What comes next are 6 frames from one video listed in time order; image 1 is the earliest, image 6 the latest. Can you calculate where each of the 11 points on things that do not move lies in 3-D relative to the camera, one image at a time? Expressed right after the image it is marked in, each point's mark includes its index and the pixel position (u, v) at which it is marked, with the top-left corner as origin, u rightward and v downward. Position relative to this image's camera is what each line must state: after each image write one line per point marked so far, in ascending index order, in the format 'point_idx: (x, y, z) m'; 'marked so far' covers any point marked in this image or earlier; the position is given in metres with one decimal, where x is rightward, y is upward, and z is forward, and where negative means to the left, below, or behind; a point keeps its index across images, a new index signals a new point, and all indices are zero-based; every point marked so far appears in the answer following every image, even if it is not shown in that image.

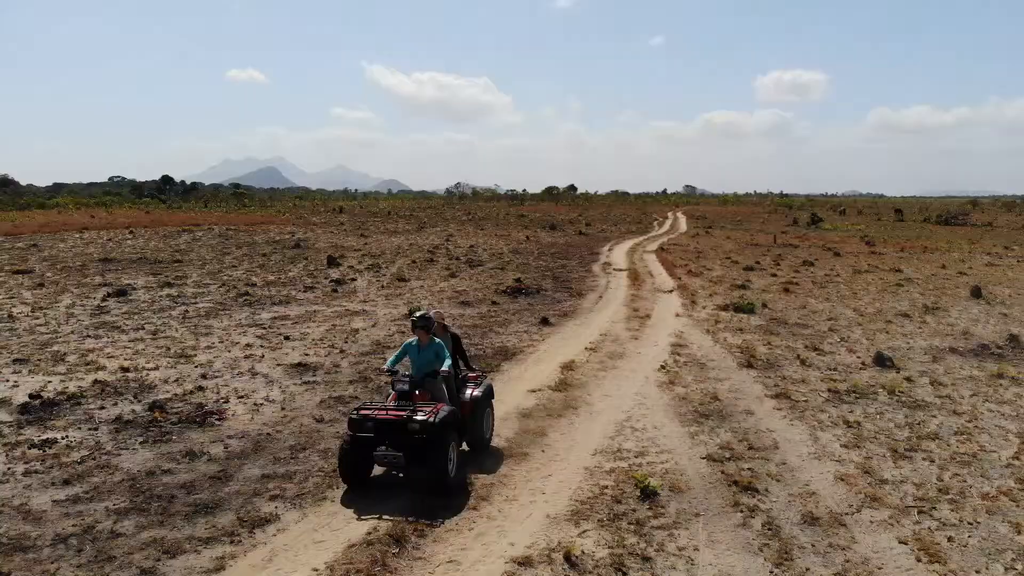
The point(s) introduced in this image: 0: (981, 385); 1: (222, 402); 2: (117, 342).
0: (+10.0, -2.0, +12.3) m
1: (-5.1, -2.3, +10.2) m
2: (-9.6, -1.4, +14.0) m
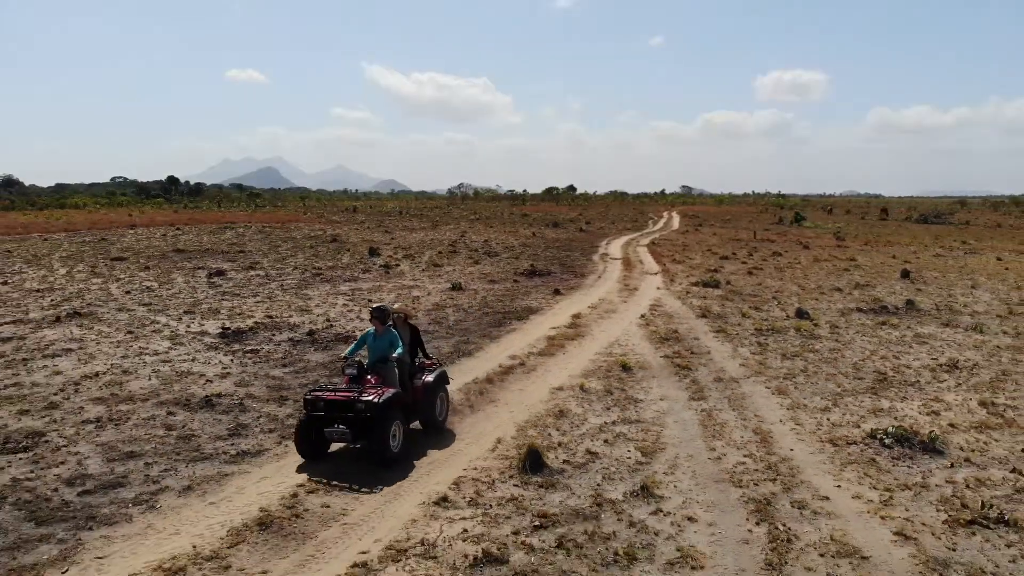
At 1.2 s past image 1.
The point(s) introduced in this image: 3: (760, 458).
0: (+10.7, -1.2, +17.4) m
1: (-4.3, -1.5, +15.3) m
2: (-8.9, -0.5, +19.1) m
3: (+3.8, -2.6, +8.7) m
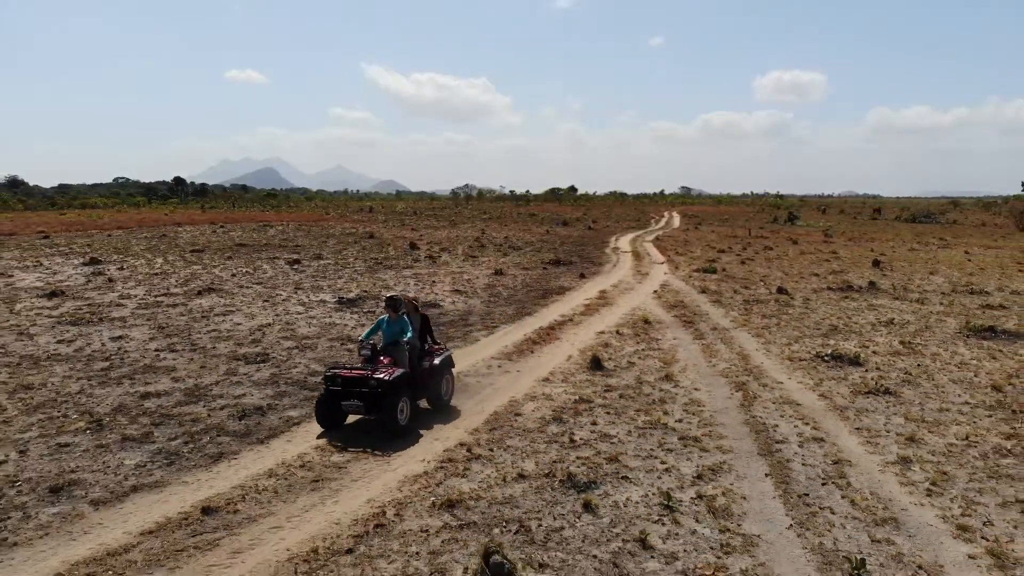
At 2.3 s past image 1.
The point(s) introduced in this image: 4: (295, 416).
0: (+12.3, -0.5, +22.1) m
1: (-2.7, -0.8, +20.0) m
2: (-7.3, +0.2, +23.8) m
3: (+5.3, -1.9, +13.4) m
4: (-3.9, -2.4, +10.3) m
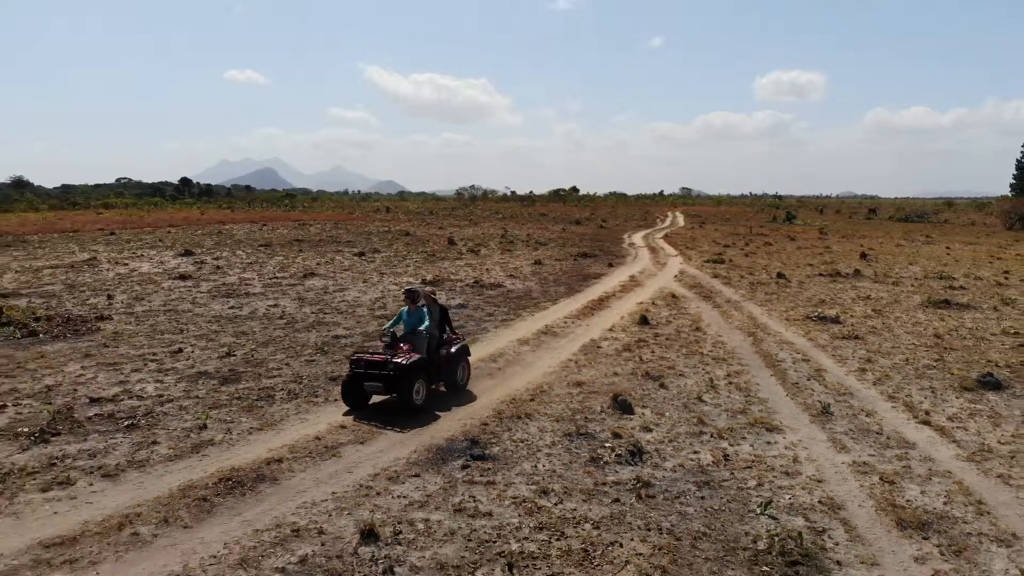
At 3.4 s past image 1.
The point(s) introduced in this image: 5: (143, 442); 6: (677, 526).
0: (+14.5, +0.3, +26.8) m
1: (-0.5, 0.0, +24.6) m
2: (-5.1, +0.9, +28.5) m
3: (+7.5, -1.2, +18.1) m
4: (-1.7, -1.6, +15.0) m
5: (-5.9, -2.5, +9.2) m
6: (+2.1, -3.0, +7.2) m
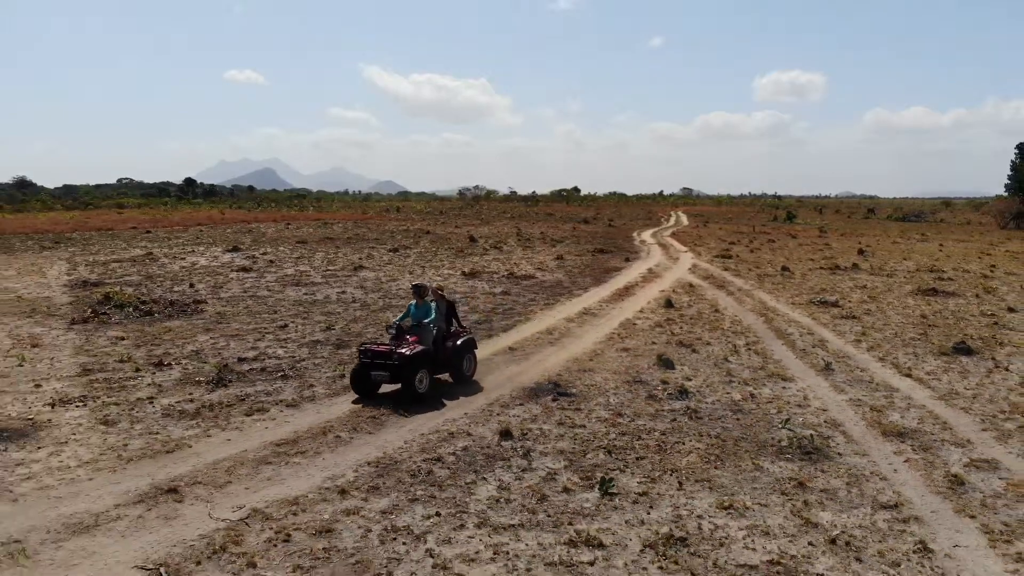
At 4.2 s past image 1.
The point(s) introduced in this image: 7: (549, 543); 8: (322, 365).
0: (+16.0, +0.7, +29.5) m
1: (+1.0, +0.4, +27.3) m
2: (-3.6, +1.4, +31.2) m
3: (+9.1, -0.7, +20.8) m
4: (-0.1, -1.2, +17.7) m
5: (-4.4, -2.0, +11.9) m
6: (+3.6, -2.5, +9.9) m
7: (+0.5, -3.0, +6.8) m
8: (-4.4, -1.8, +13.2) m
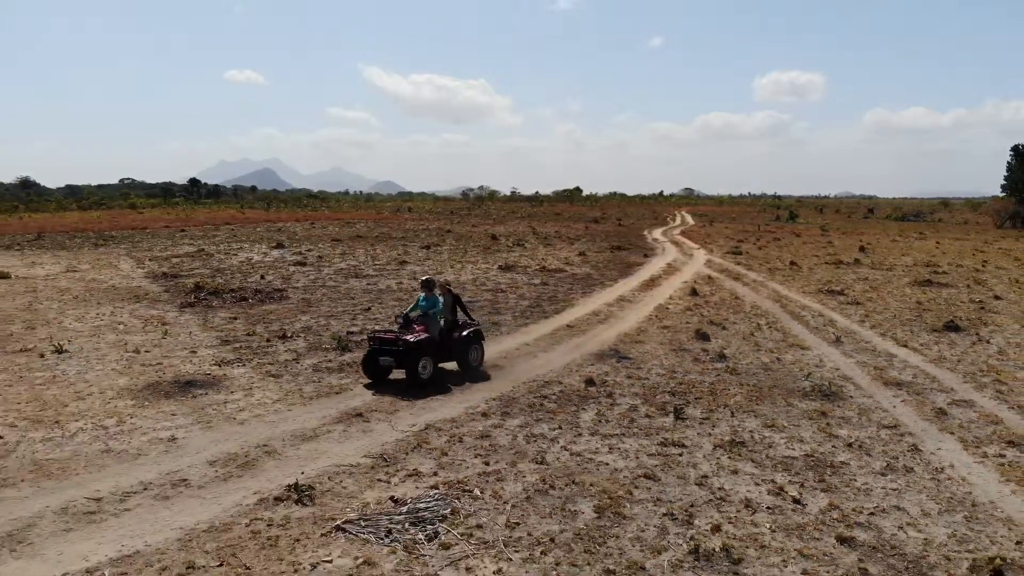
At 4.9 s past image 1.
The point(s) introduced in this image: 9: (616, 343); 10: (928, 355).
0: (+17.8, +1.1, +32.3) m
1: (+2.8, +0.8, +30.1) m
2: (-1.8, +1.8, +33.9) m
3: (+10.9, -0.3, +23.5) m
4: (+1.7, -0.8, +20.4) m
5: (-2.6, -1.6, +14.7) m
6: (+5.4, -2.1, +12.6) m
7: (+2.3, -2.6, +9.5) m
8: (-2.6, -1.4, +15.9) m
9: (+2.9, -1.5, +15.8) m
10: (+11.1, -1.8, +15.3) m
